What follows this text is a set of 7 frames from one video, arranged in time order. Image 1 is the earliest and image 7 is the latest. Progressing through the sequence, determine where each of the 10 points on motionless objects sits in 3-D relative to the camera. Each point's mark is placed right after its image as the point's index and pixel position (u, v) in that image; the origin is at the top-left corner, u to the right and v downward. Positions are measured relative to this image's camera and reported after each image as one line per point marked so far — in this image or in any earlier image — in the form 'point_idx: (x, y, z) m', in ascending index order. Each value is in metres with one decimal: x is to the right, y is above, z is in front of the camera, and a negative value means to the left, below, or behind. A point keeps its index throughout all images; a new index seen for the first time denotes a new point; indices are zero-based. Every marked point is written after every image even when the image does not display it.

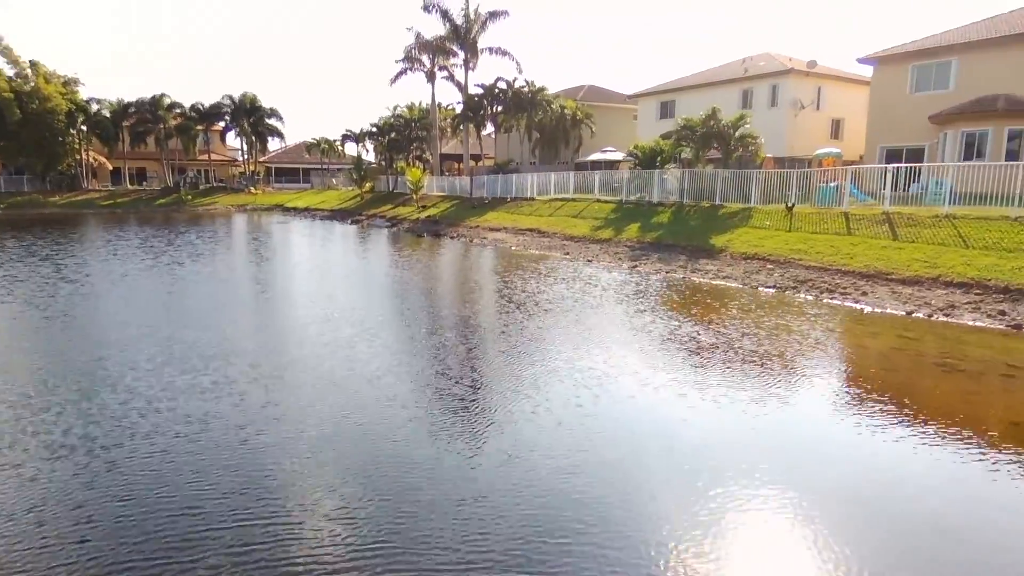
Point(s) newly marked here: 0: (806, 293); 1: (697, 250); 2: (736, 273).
0: (+6.9, -0.1, +14.7) m
1: (+5.8, +1.2, +19.7) m
2: (+6.0, +0.4, +16.9) m
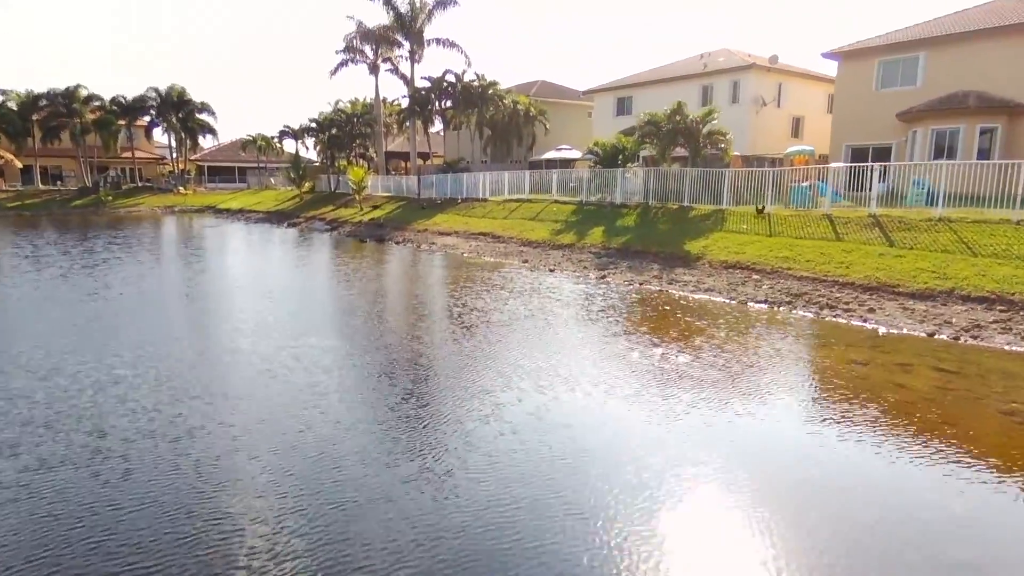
0: (+5.9, -0.5, +12.7) m
1: (+4.4, +0.9, +17.6) m
2: (+4.9, 0.0, +14.8) m
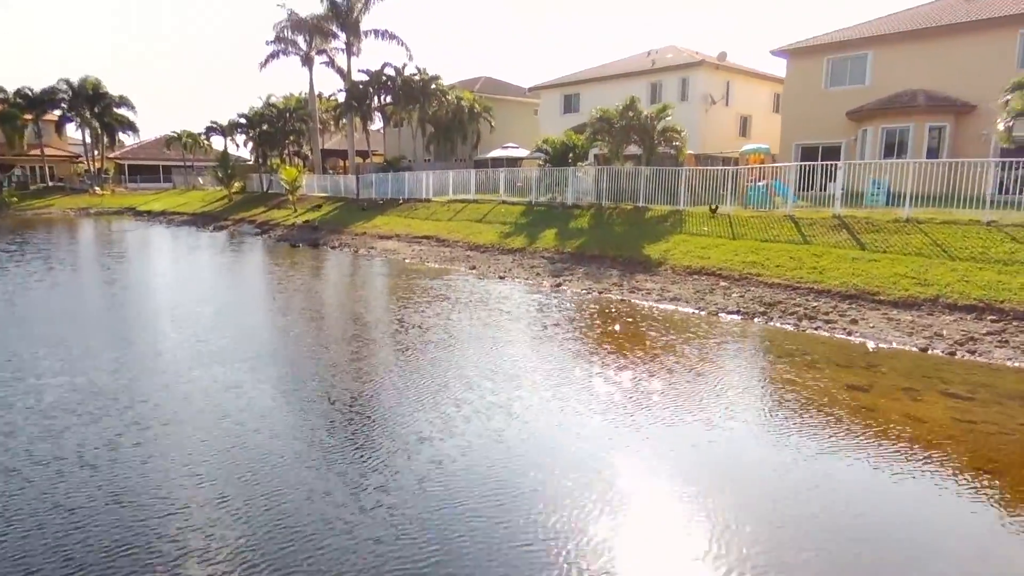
0: (+5.0, -0.6, +11.6) m
1: (+3.0, +0.7, +16.3) m
2: (+3.8, -0.1, +13.6) m
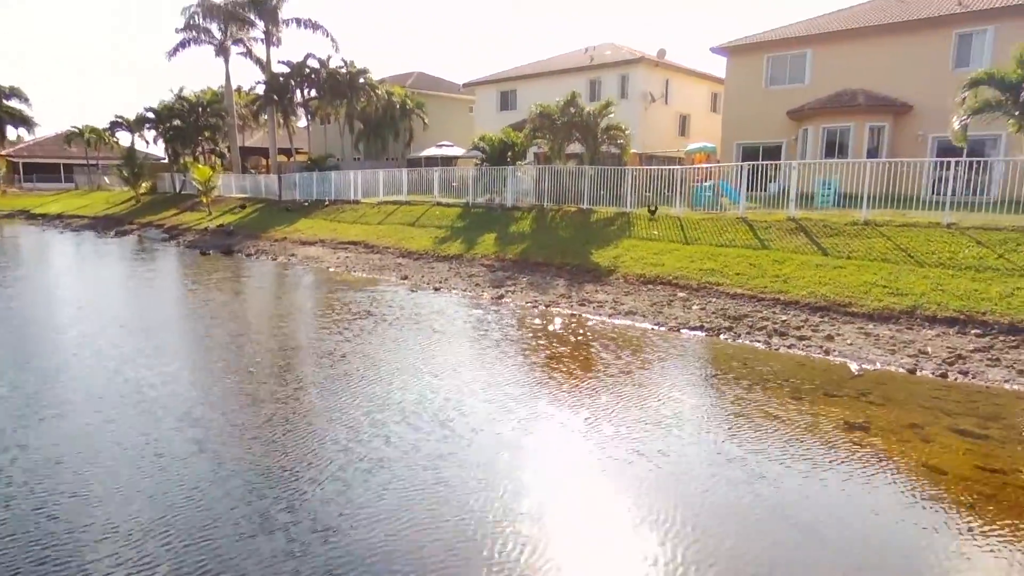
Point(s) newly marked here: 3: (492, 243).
0: (+3.9, -0.8, +10.4) m
1: (+1.5, +0.4, +14.9) m
2: (+2.5, -0.4, +12.3) m
3: (-0.6, +1.3, +18.1) m
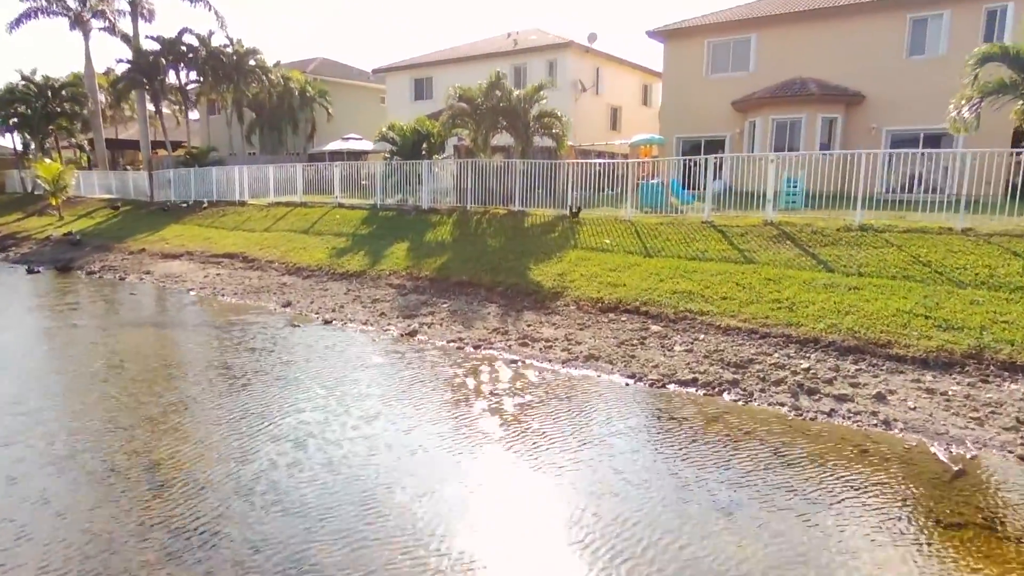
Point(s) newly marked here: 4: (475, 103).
0: (+3.0, -1.3, +7.3) m
1: (0.0, -0.1, +11.5) m
2: (+1.3, -0.9, +9.0) m
3: (-2.5, +0.8, +14.5) m
4: (-1.1, +5.3, +18.0) m
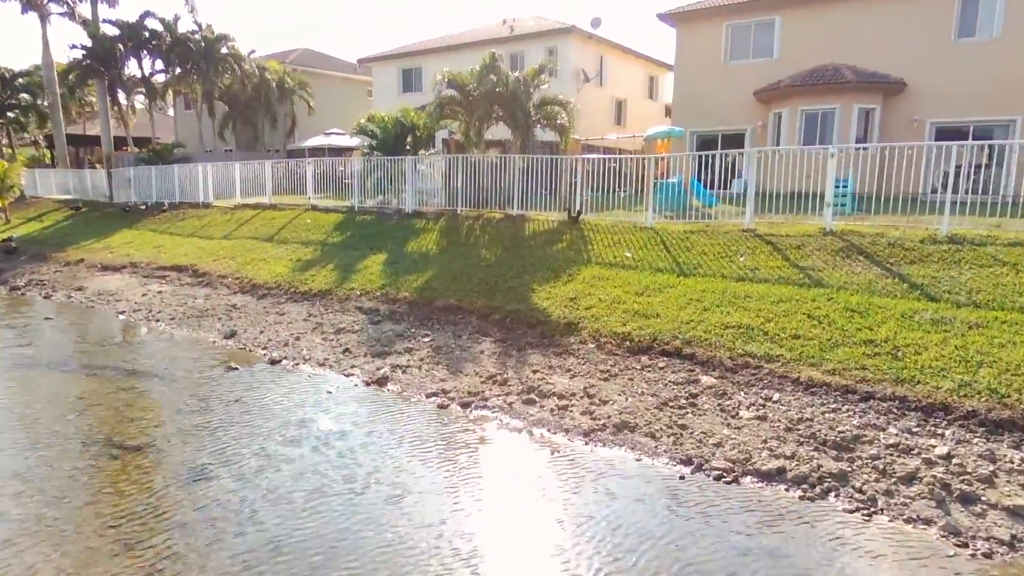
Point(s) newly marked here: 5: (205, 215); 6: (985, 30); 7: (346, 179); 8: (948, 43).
0: (+3.0, -1.7, +4.9) m
1: (0.0, -0.5, +9.0) m
2: (+1.3, -1.3, +6.6) m
3: (-2.5, +0.3, +12.0) m
4: (-1.1, +4.9, +15.5) m
5: (-9.5, +2.3, +19.4) m
6: (+13.7, +7.5, +18.3) m
7: (-4.6, +3.0, +17.6) m
8: (+12.9, +7.3, +18.6) m
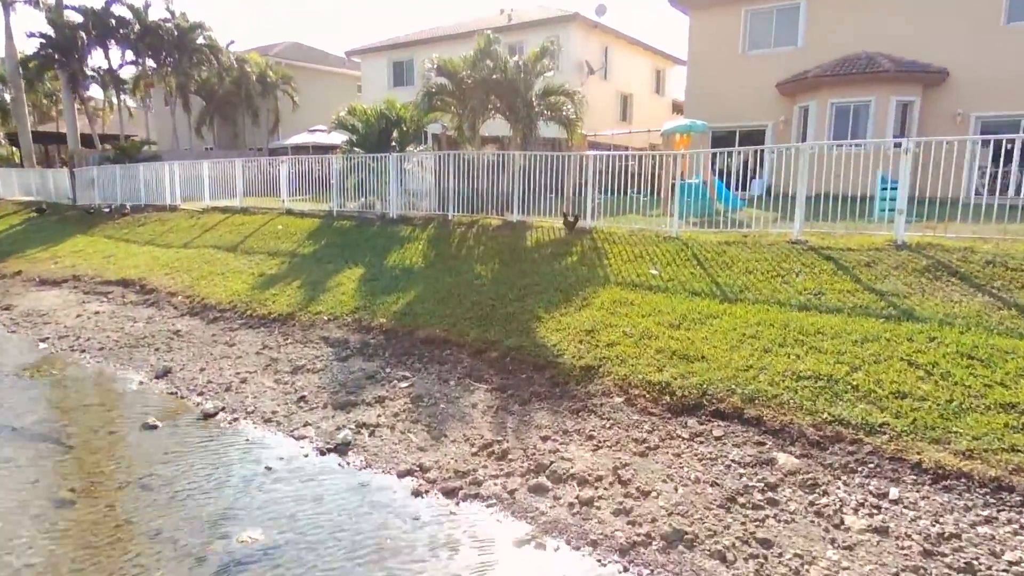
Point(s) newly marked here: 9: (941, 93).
0: (+3.0, -2.1, +2.9) m
1: (0.0, -0.8, +7.1) m
2: (+1.4, -1.6, +4.6) m
3: (-2.5, 0.0, +10.0) m
4: (-1.1, +4.5, +13.5) m
5: (-9.5, +1.9, +17.4) m
6: (+13.7, +7.2, +16.4) m
7: (-4.6, +2.7, +15.6) m
8: (+12.9, +6.9, +16.7) m
9: (+11.9, +5.4, +17.5) m
